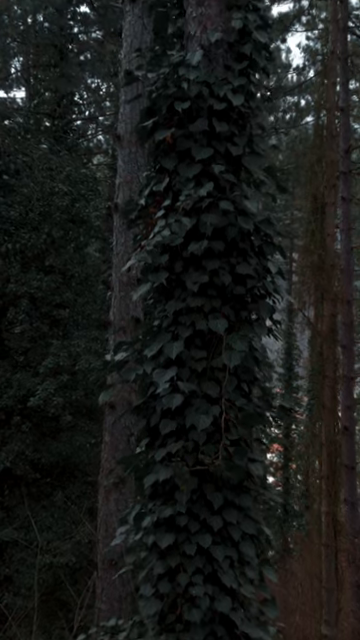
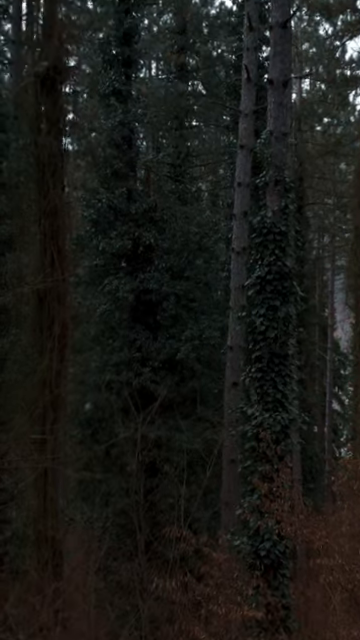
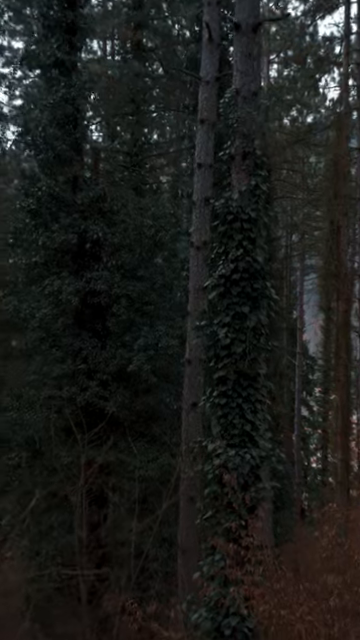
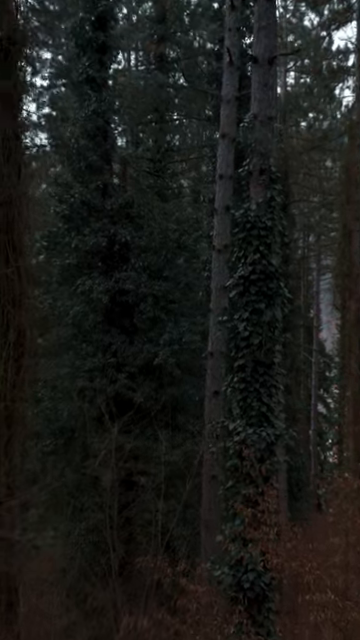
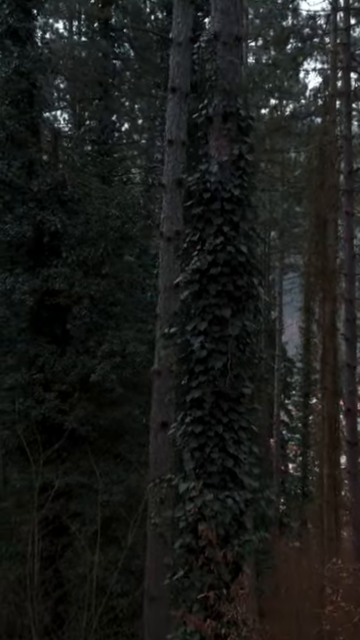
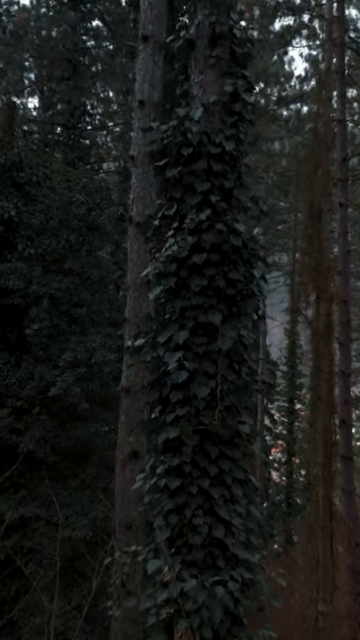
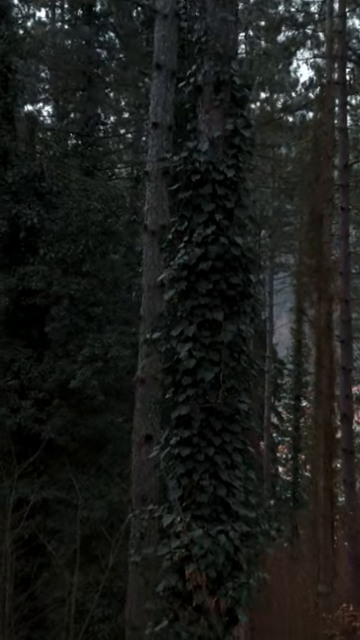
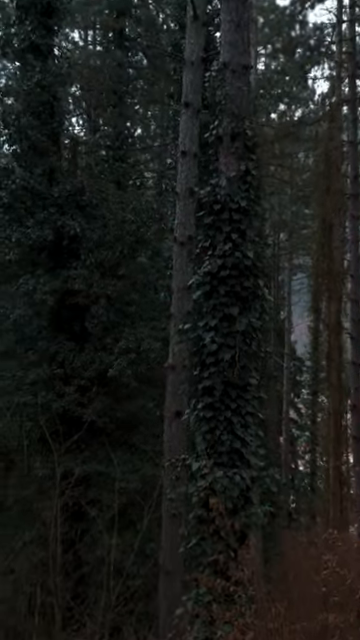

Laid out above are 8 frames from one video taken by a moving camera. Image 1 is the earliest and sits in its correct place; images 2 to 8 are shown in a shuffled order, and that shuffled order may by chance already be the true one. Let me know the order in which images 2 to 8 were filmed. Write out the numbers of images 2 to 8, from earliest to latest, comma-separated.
6, 7, 5, 8, 3, 4, 2
